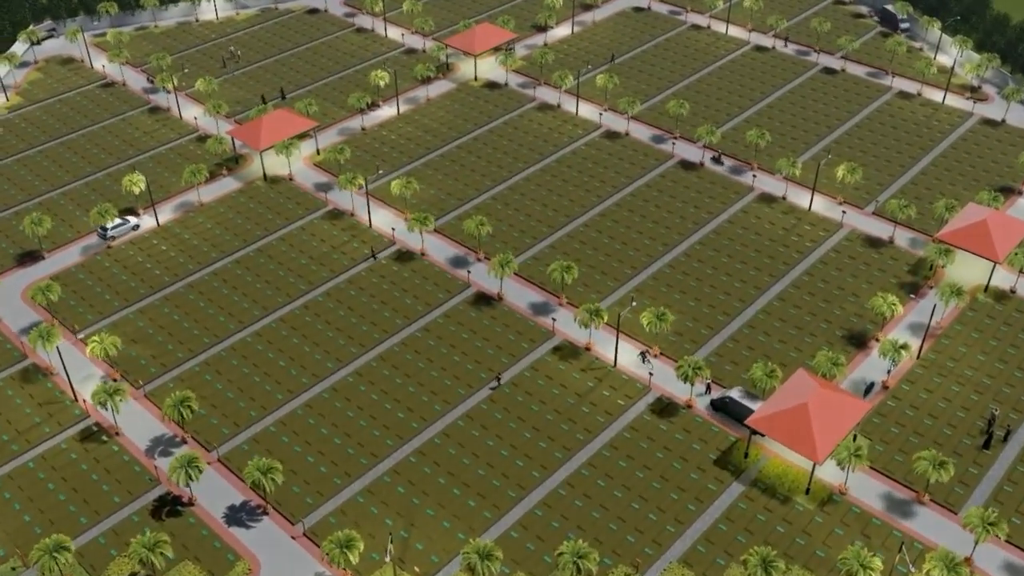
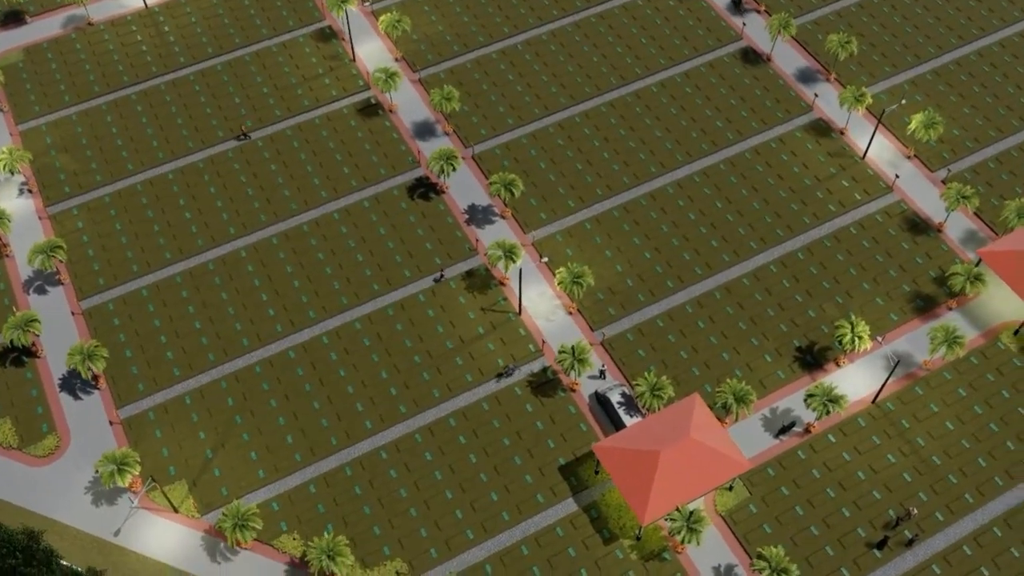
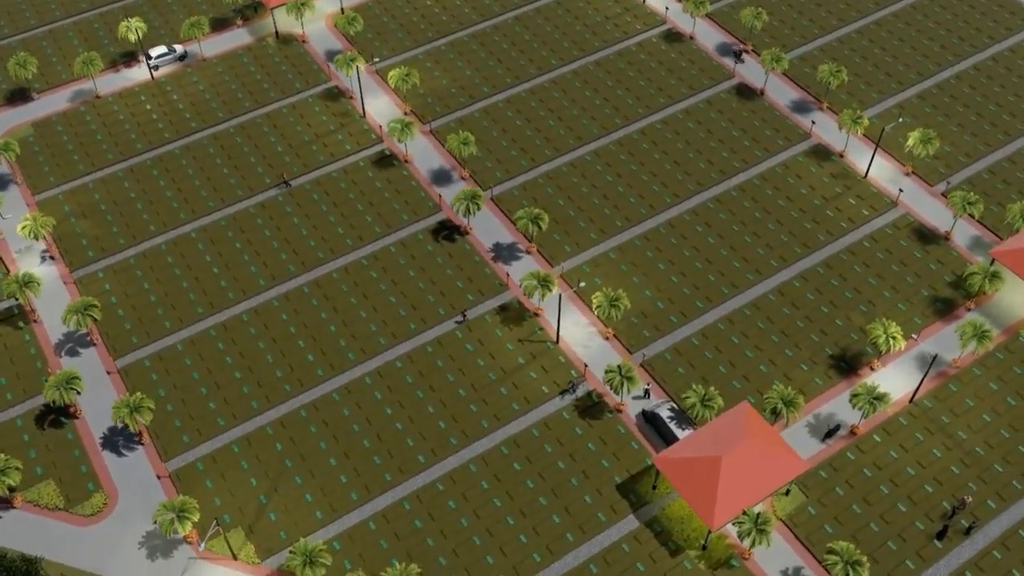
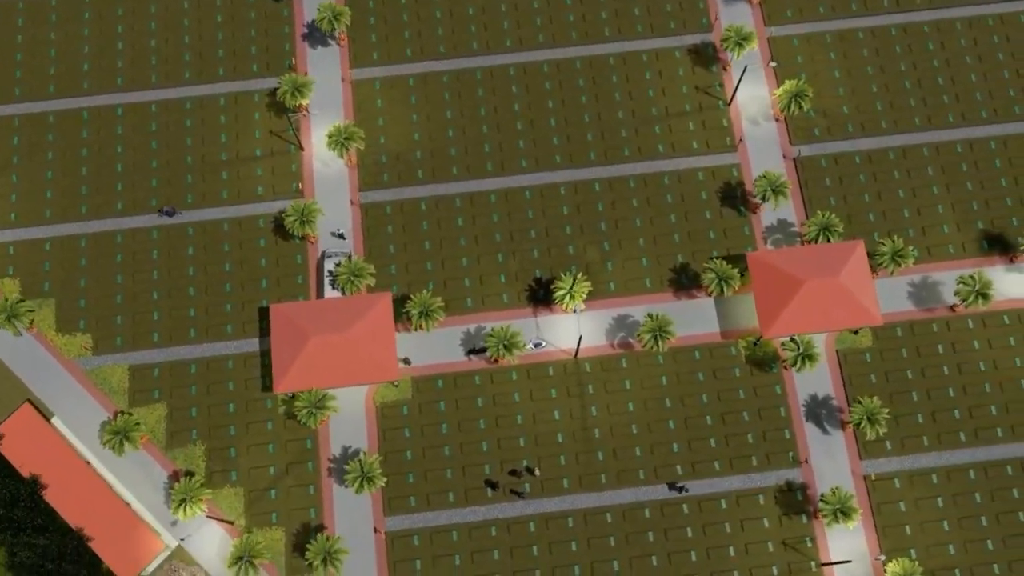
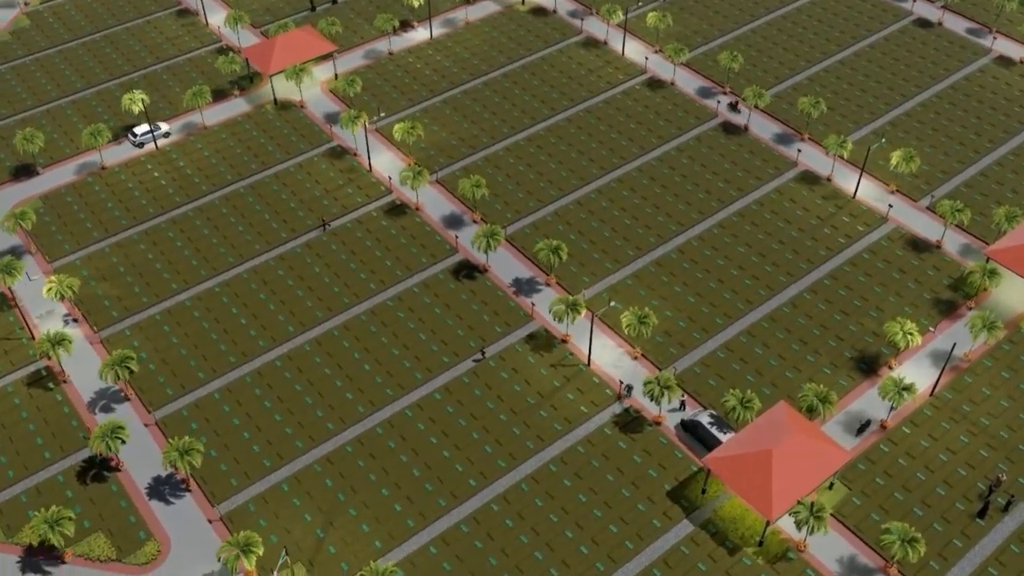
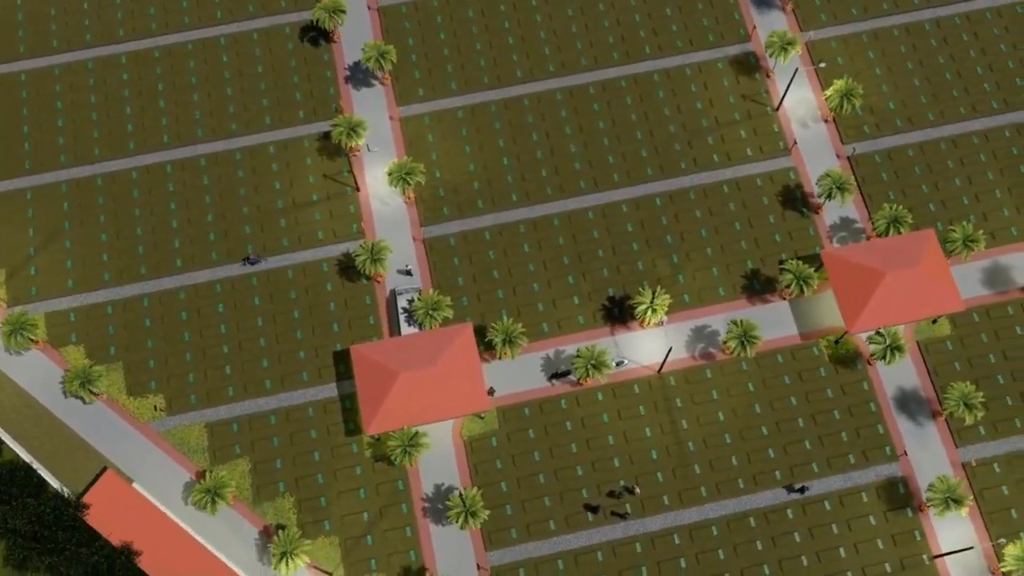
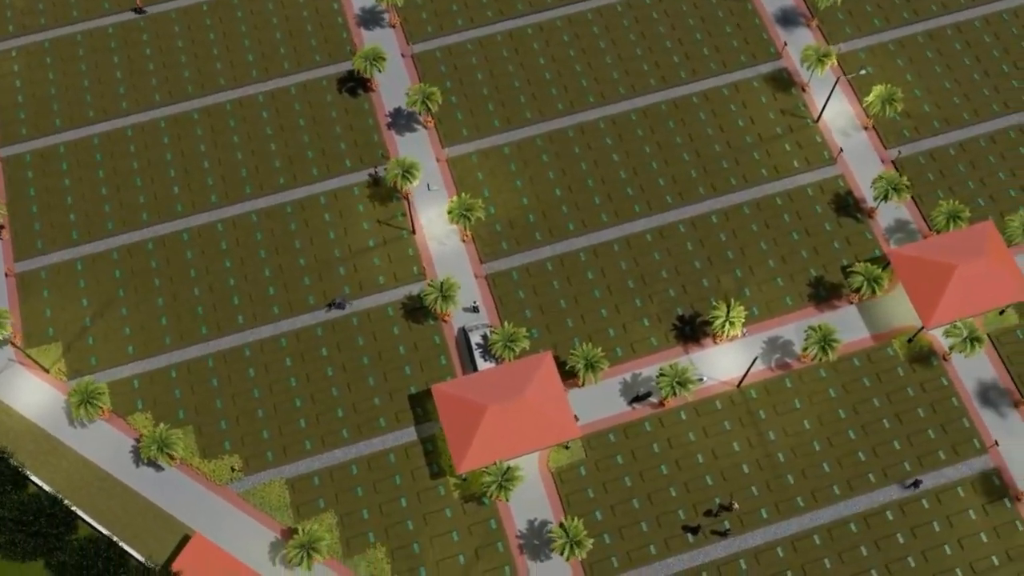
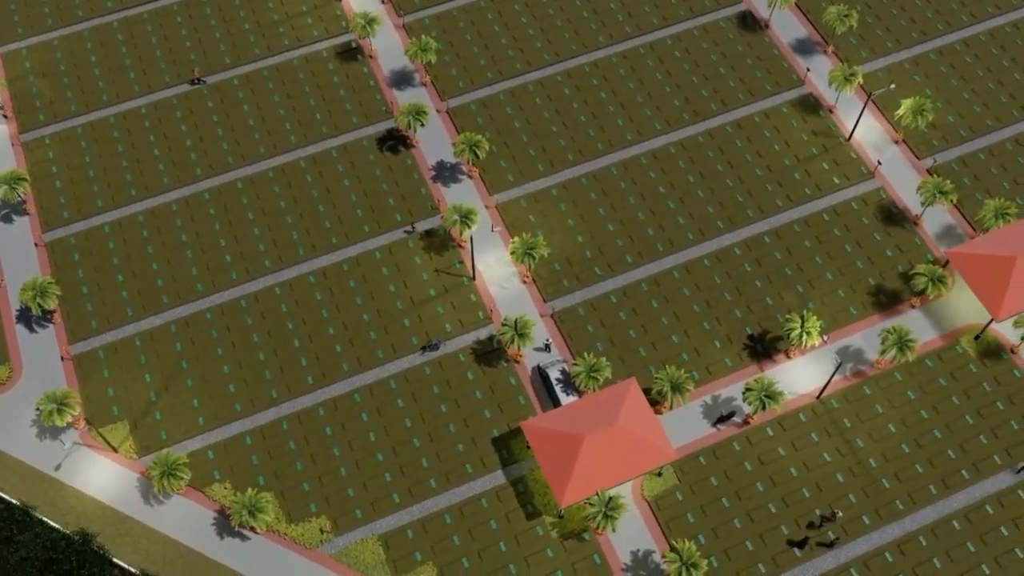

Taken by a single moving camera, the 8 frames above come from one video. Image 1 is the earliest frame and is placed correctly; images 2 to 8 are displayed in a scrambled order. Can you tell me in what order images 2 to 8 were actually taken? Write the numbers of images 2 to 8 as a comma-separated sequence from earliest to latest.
5, 3, 2, 8, 7, 6, 4
